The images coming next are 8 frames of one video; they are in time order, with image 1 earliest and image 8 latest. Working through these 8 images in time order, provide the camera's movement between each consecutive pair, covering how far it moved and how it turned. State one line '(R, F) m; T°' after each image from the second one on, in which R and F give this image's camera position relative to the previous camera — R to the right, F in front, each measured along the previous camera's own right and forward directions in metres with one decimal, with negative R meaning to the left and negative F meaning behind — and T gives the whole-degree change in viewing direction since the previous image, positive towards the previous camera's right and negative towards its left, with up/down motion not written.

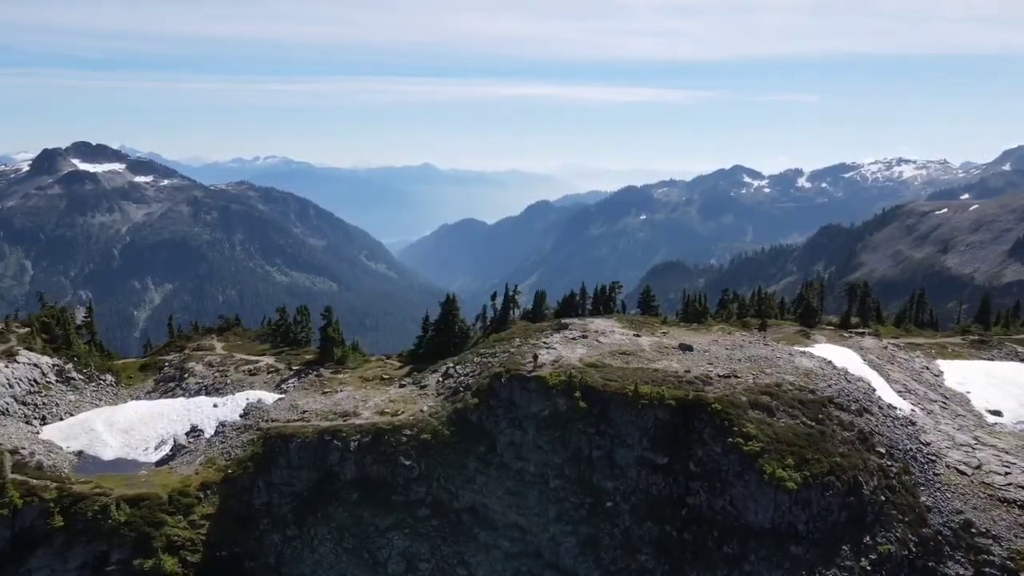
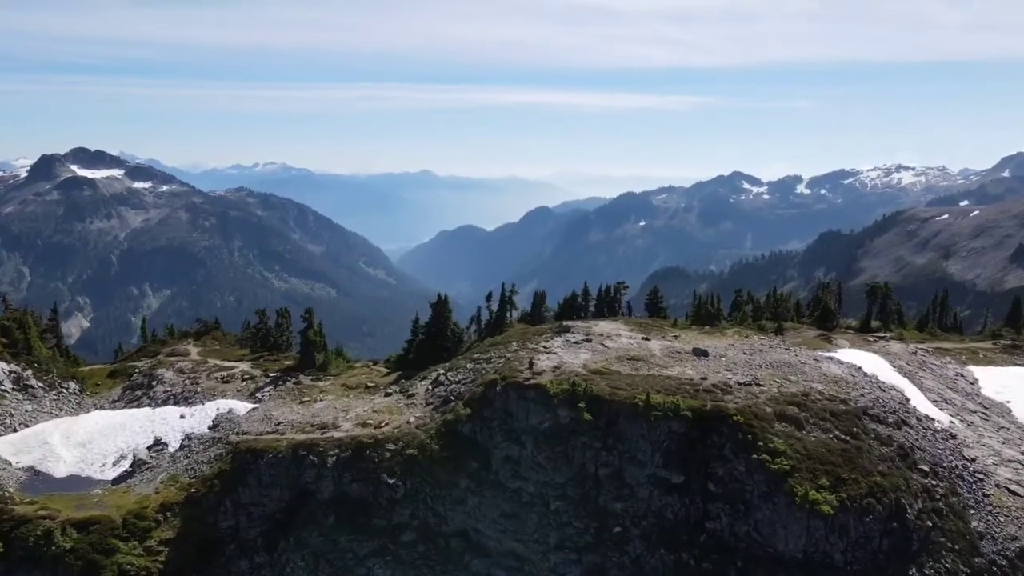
(+0.3, +8.1) m; 0°
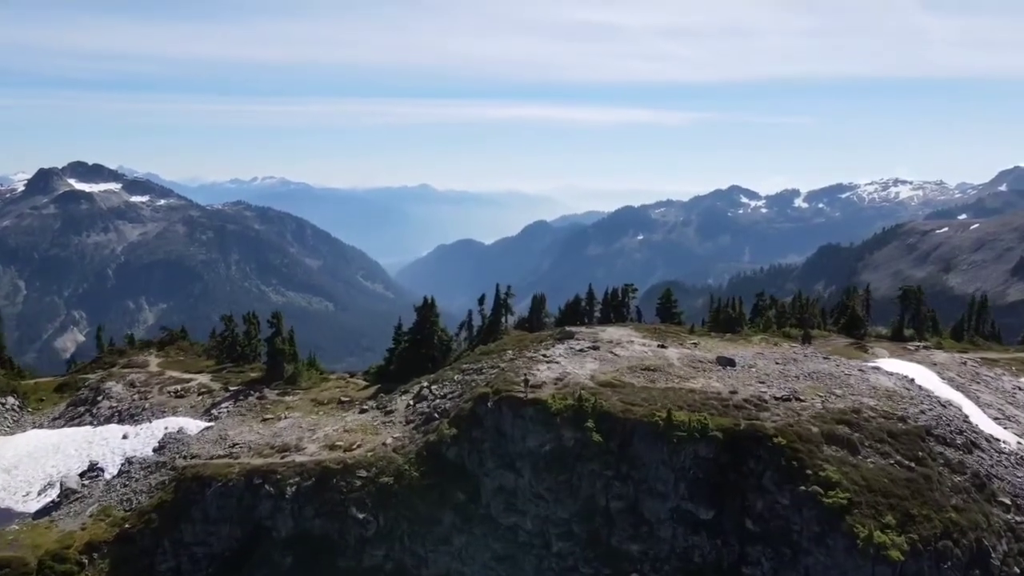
(+0.3, +11.1) m; 0°
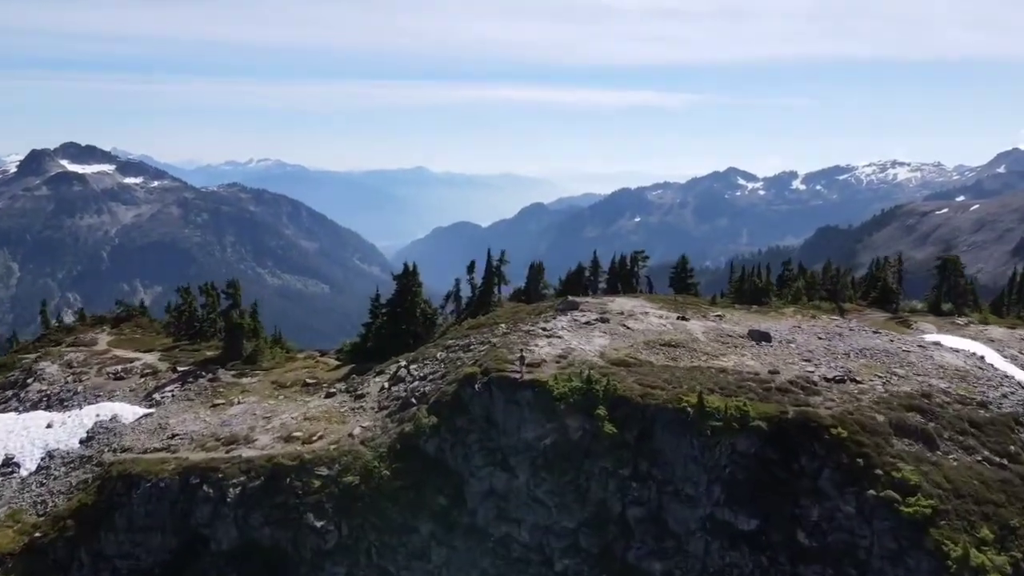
(+0.3, +11.0) m; 0°
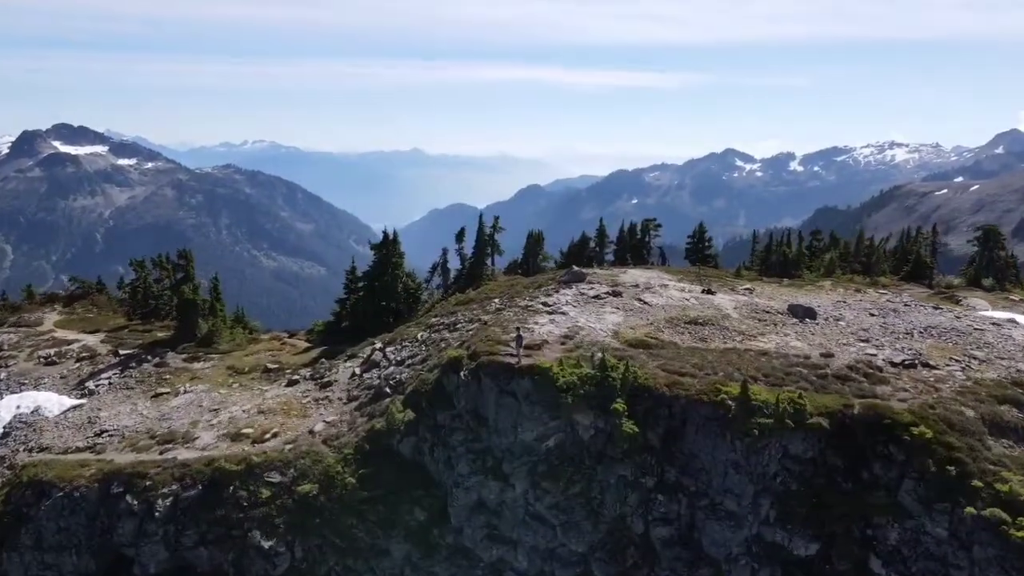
(+0.1, +9.3) m; 0°
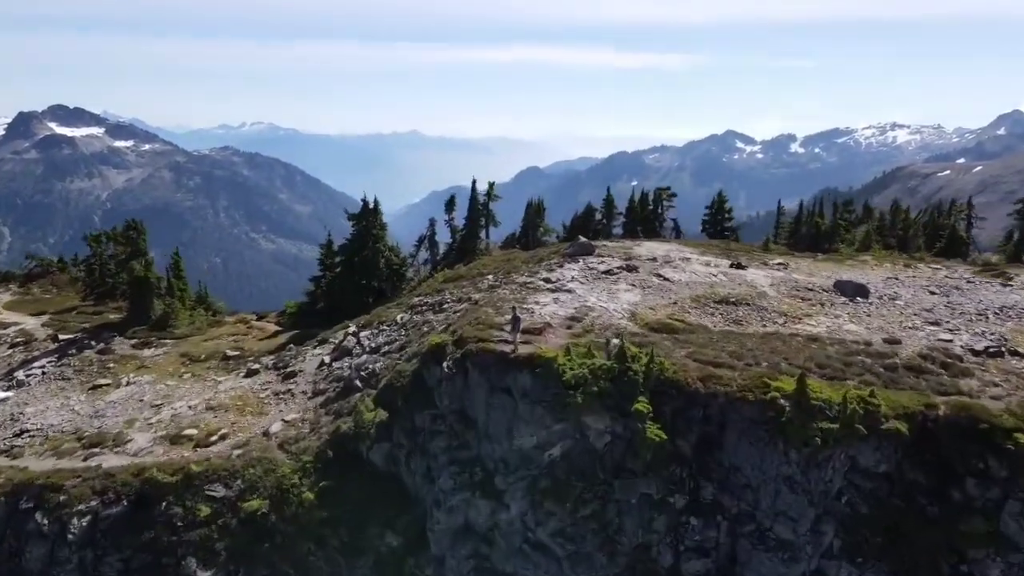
(+0.2, +7.5) m; 0°
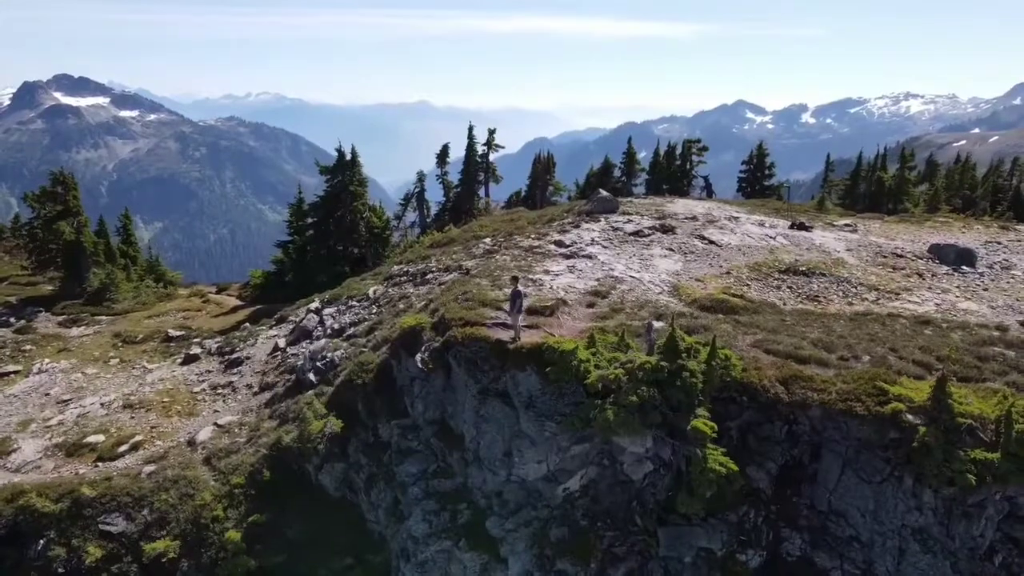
(+0.2, +8.9) m; -1°
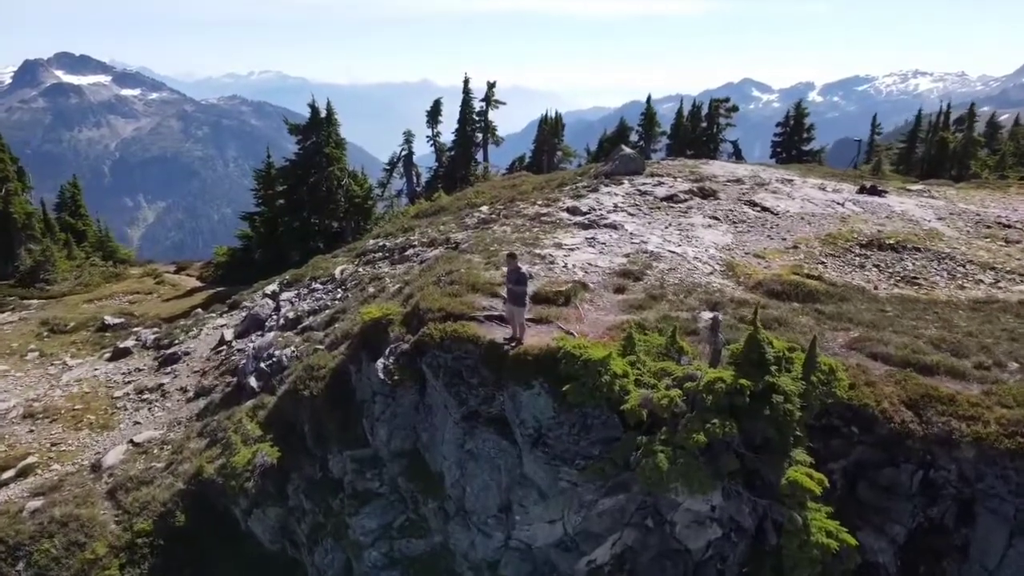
(+0.1, +6.5) m; 0°
